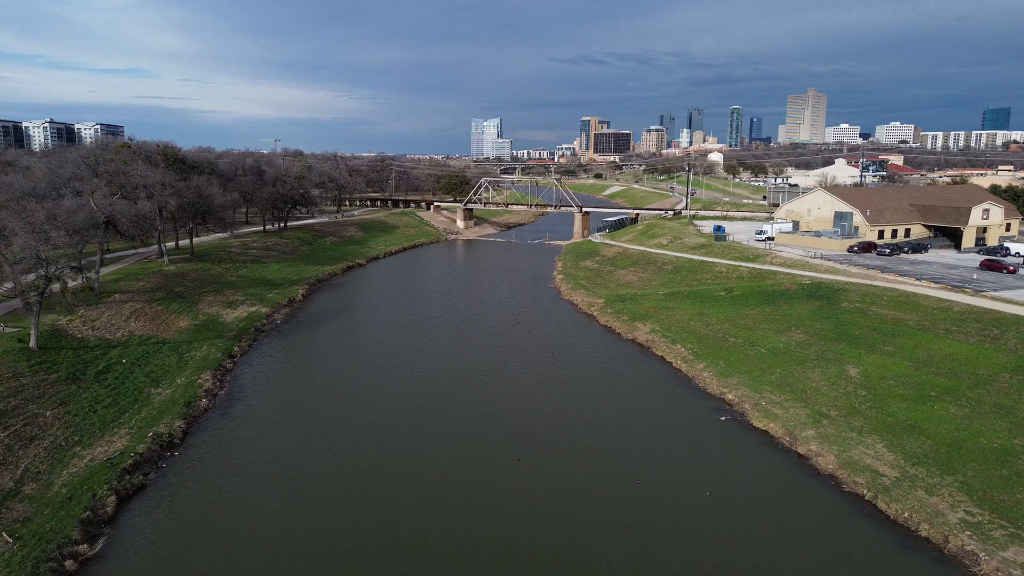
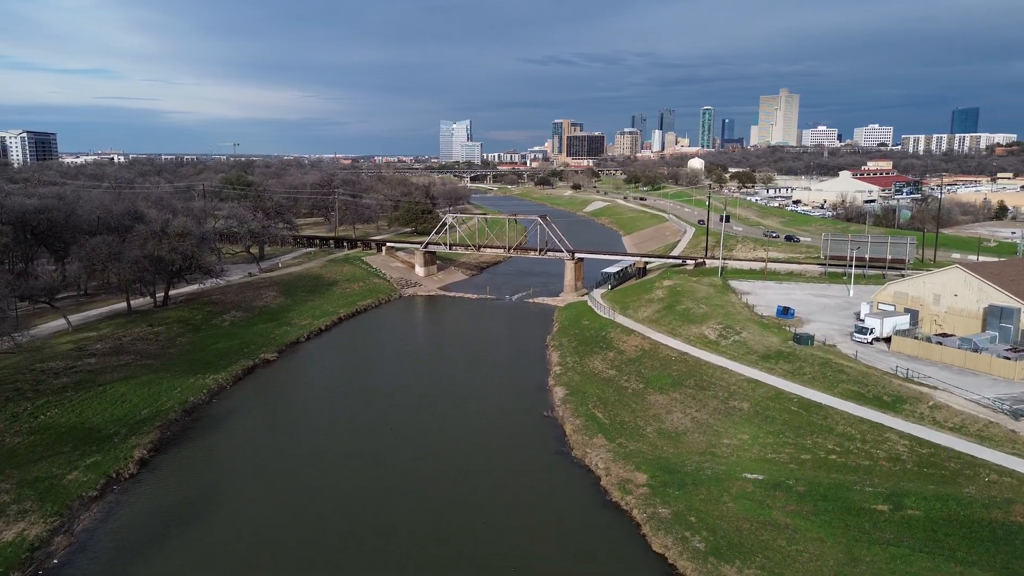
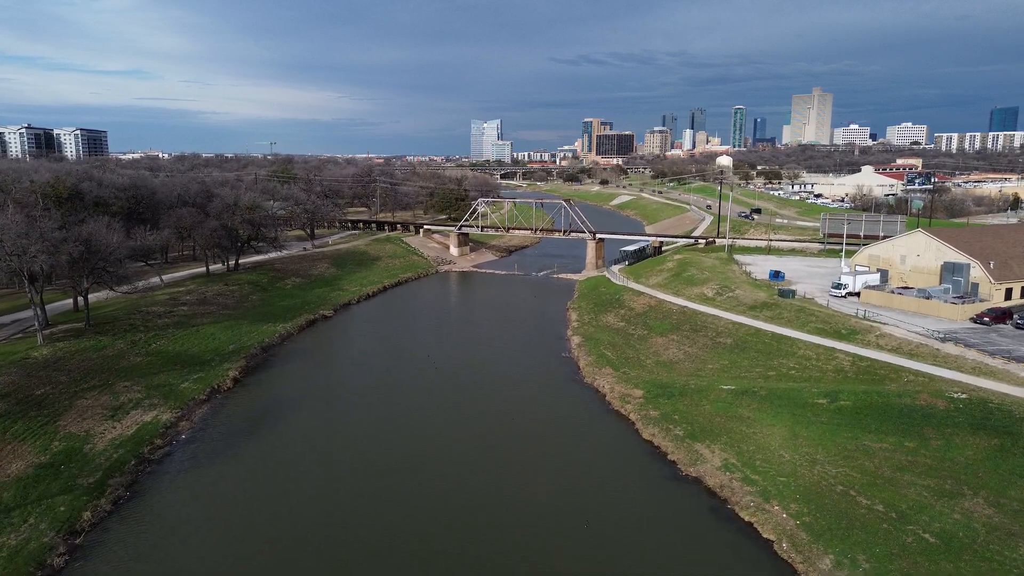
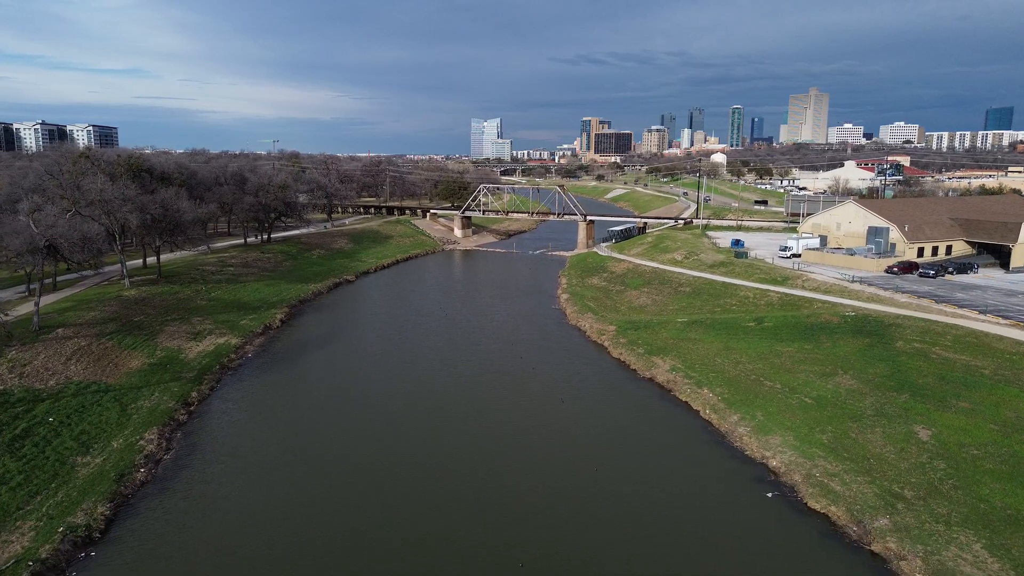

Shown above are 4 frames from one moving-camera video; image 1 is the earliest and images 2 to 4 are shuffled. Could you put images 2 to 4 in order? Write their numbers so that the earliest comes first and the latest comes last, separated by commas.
4, 3, 2
